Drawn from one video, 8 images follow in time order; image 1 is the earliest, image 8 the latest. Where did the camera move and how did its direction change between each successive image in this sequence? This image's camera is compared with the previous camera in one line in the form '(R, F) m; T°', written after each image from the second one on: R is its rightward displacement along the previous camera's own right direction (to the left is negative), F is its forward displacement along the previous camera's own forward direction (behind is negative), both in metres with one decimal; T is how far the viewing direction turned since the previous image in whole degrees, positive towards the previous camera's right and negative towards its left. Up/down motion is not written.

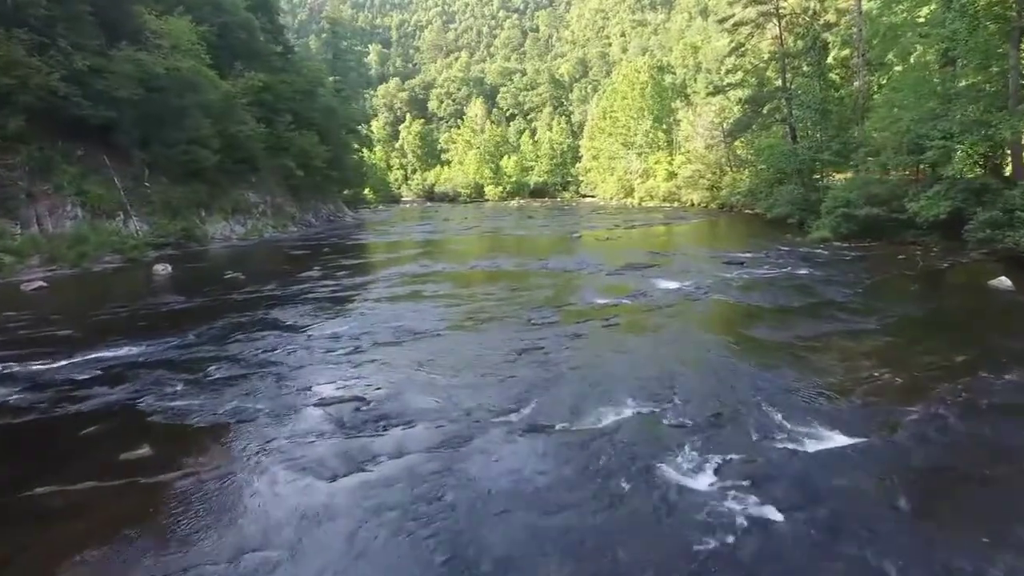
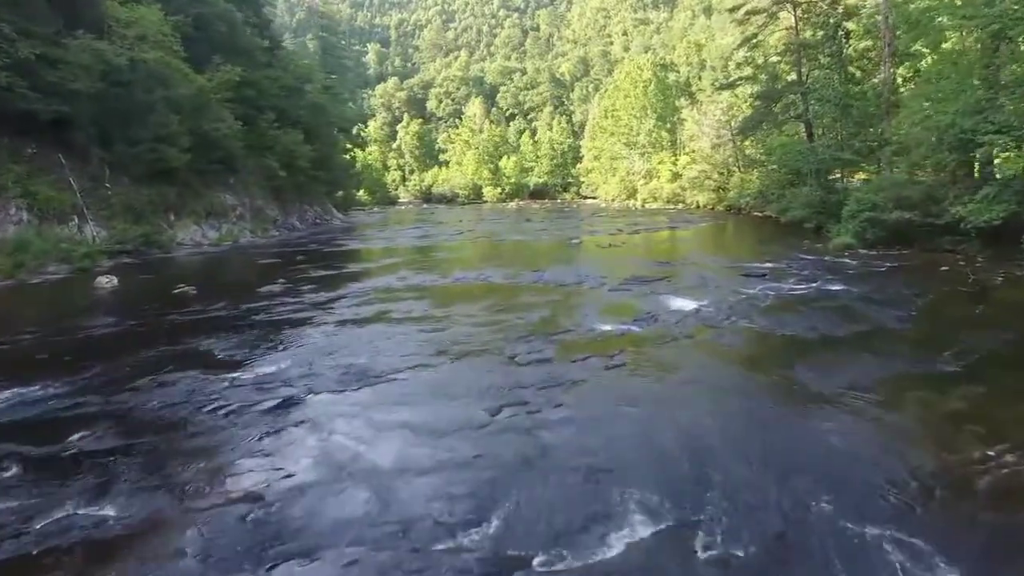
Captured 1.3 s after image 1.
(+0.2, +2.2) m; 0°
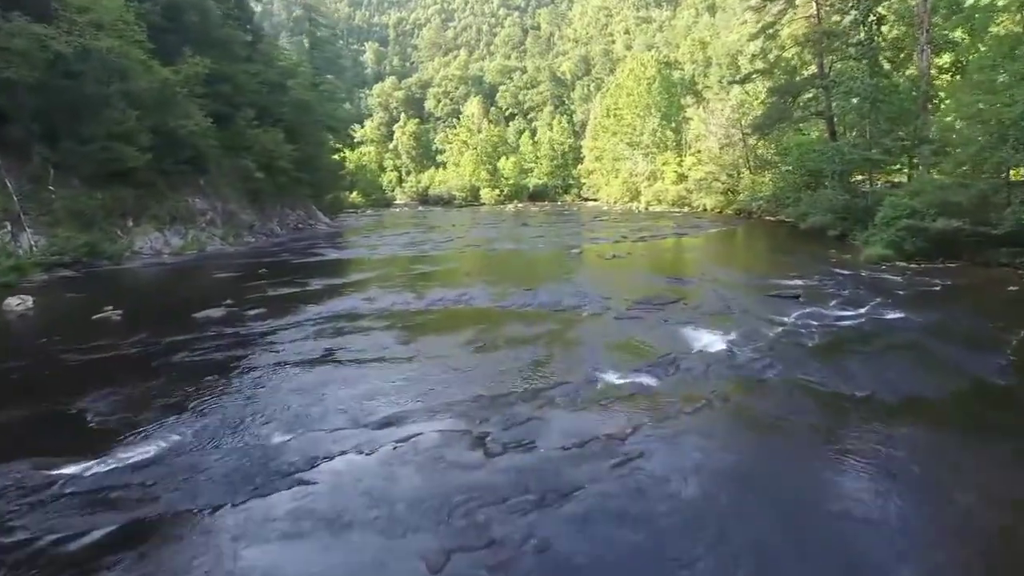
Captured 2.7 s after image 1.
(+0.2, +2.6) m; 0°
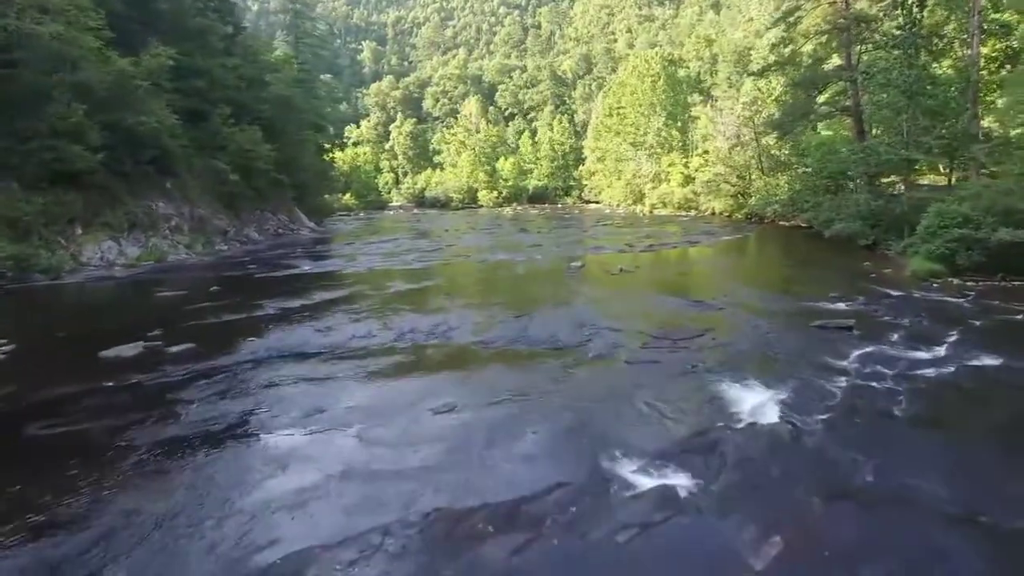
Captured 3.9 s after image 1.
(+0.2, +2.6) m; 0°
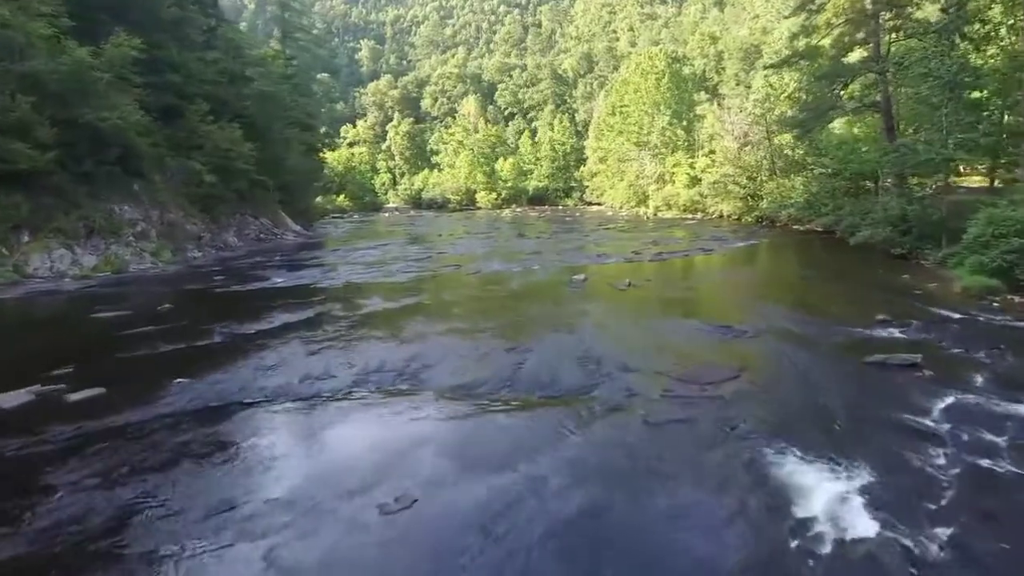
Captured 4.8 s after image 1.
(+0.1, +2.2) m; 0°
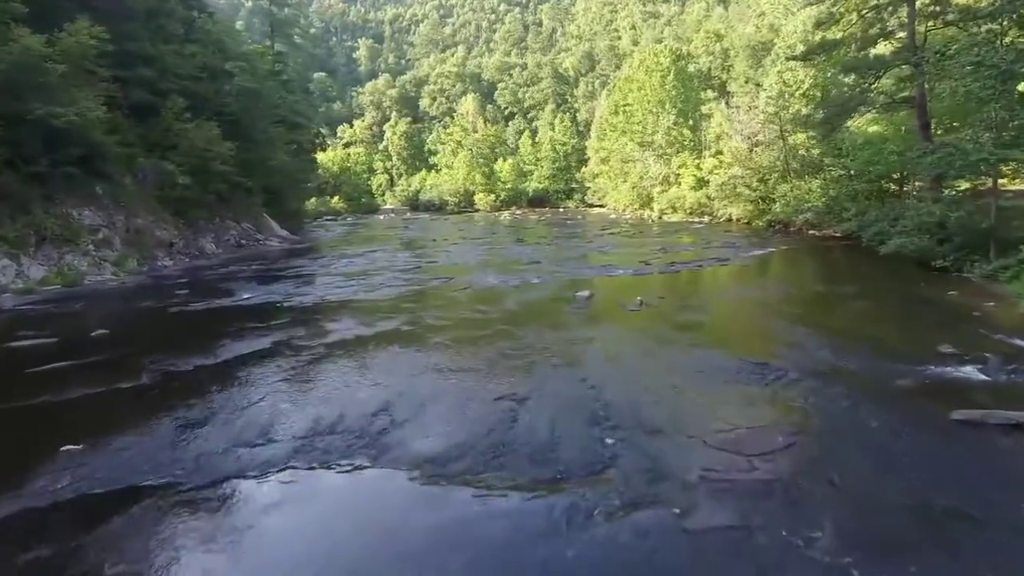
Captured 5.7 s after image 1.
(+0.1, +2.1) m; 0°
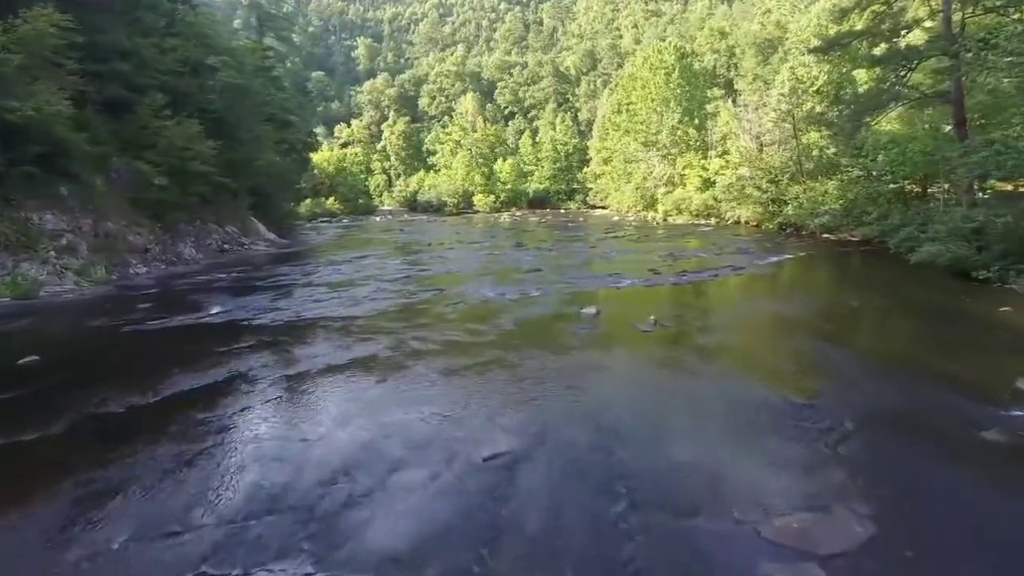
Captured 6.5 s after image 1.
(0.0, +1.7) m; 0°
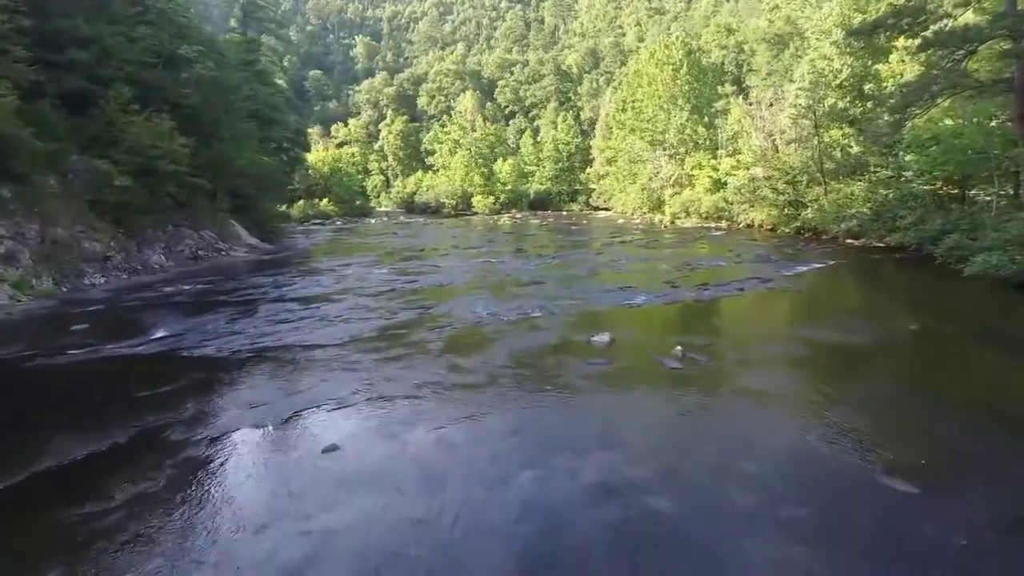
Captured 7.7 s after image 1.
(+0.1, +2.4) m; 0°
